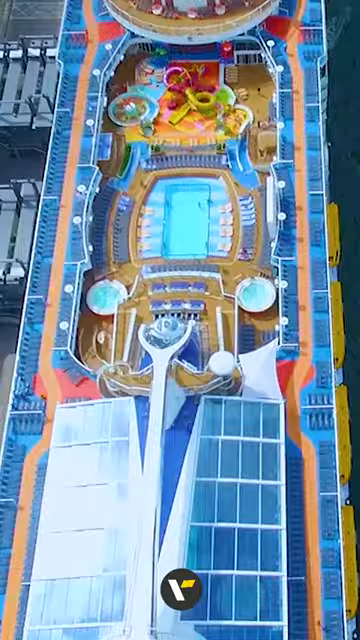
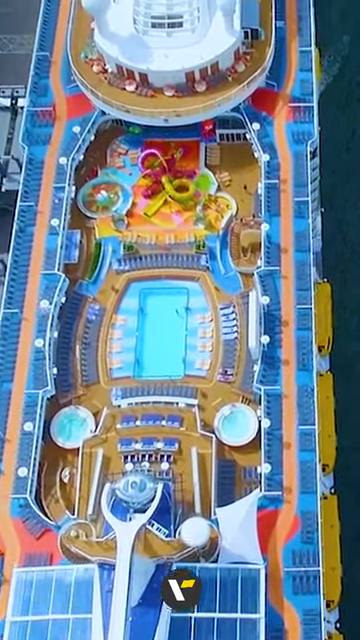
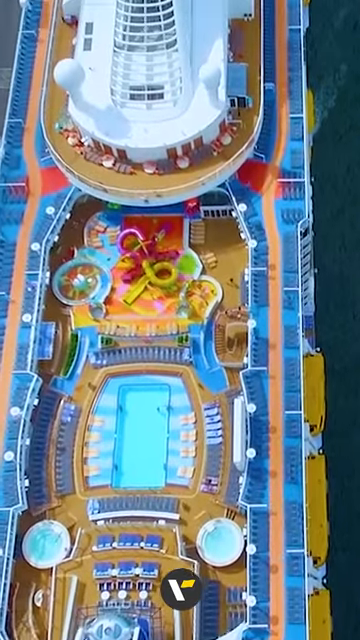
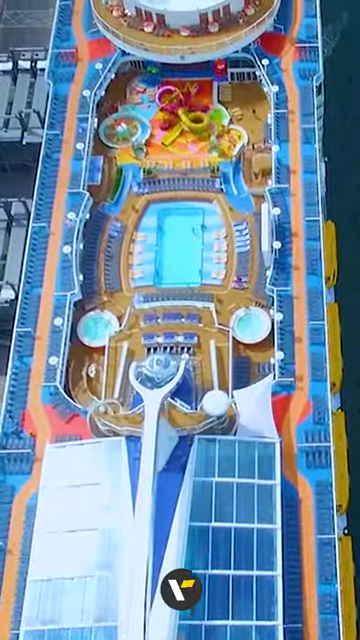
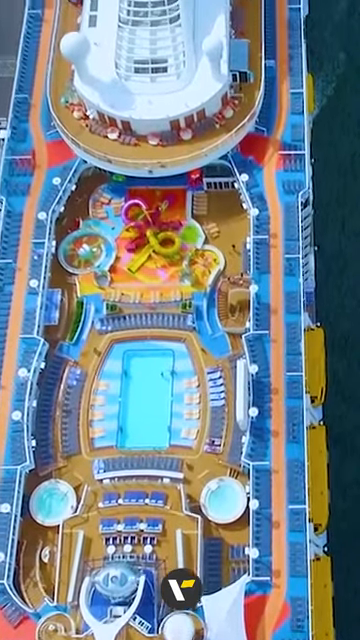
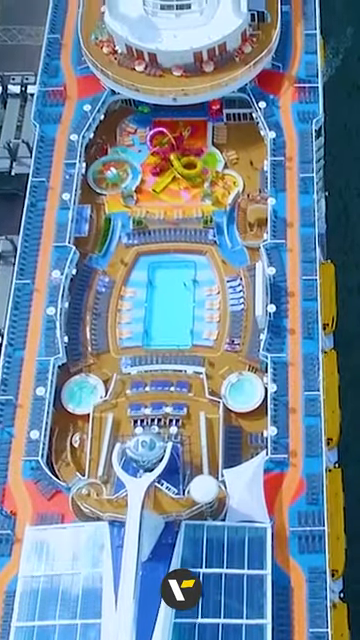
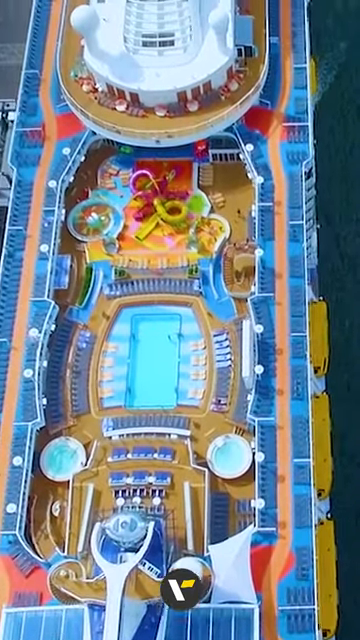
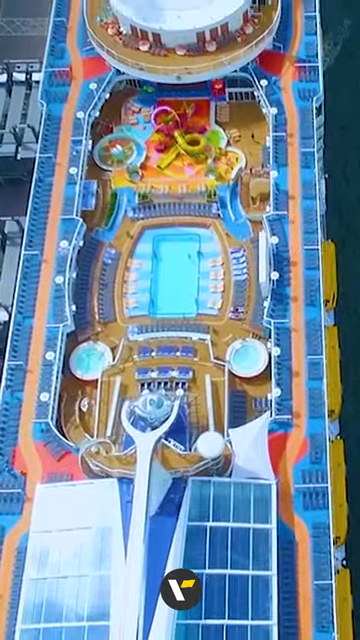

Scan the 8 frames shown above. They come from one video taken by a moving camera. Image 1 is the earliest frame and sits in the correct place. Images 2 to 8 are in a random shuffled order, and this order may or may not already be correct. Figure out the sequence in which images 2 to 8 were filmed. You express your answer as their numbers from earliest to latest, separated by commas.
4, 8, 6, 2, 7, 5, 3
